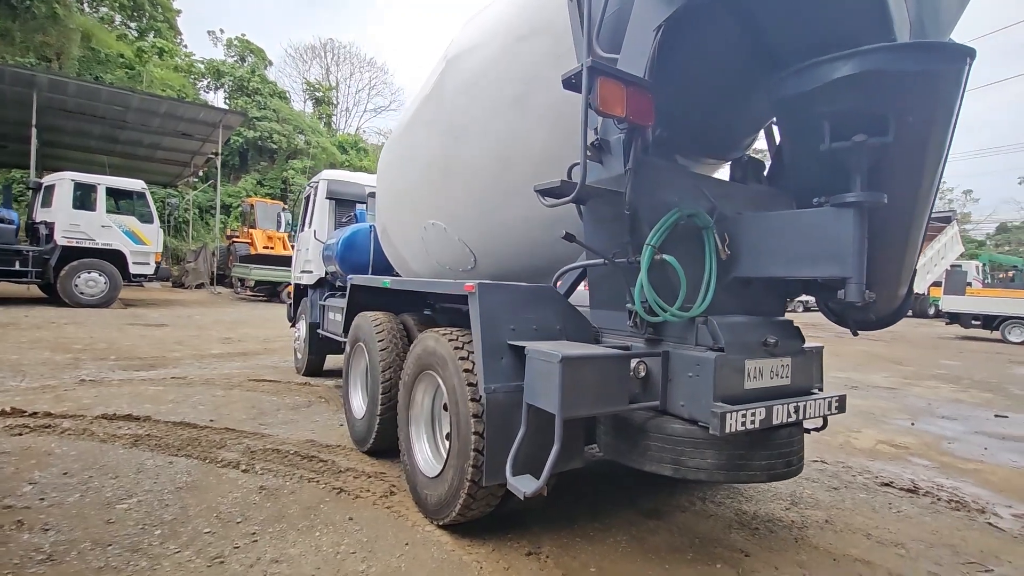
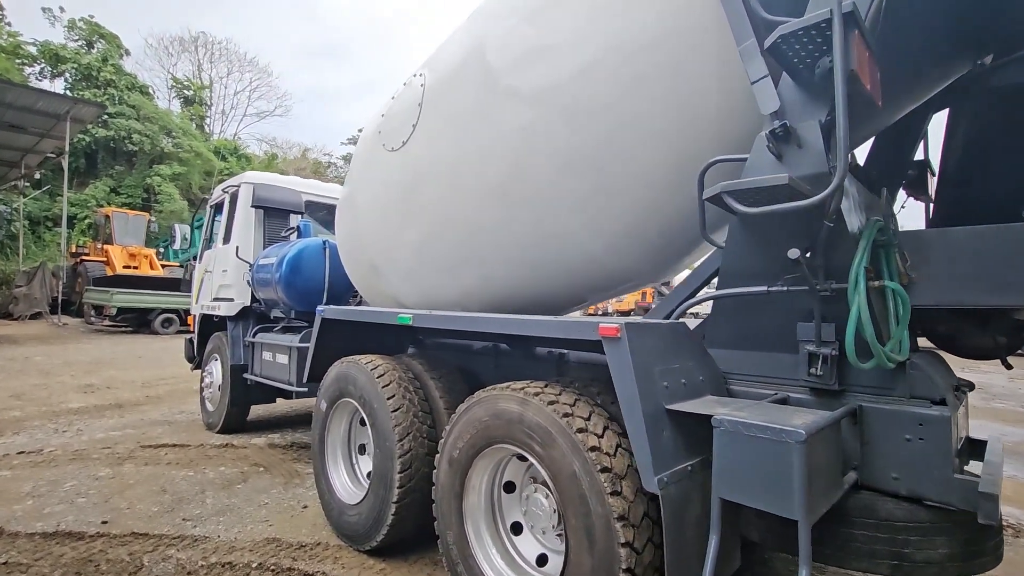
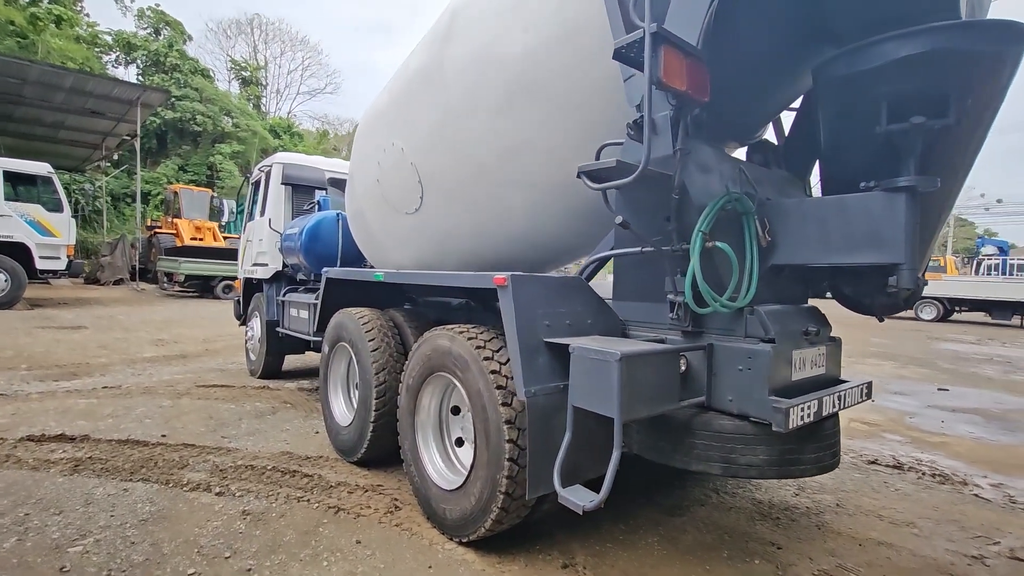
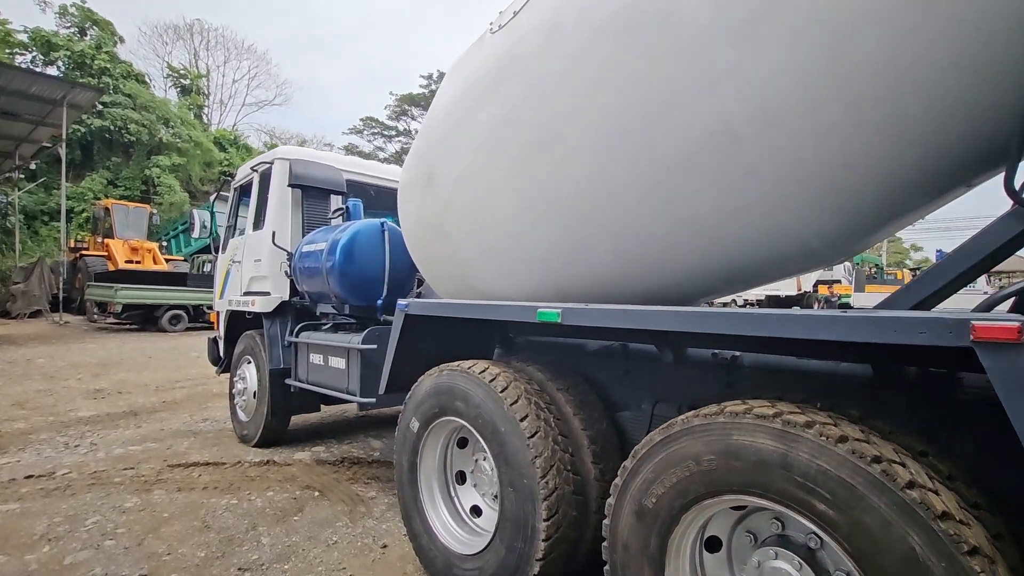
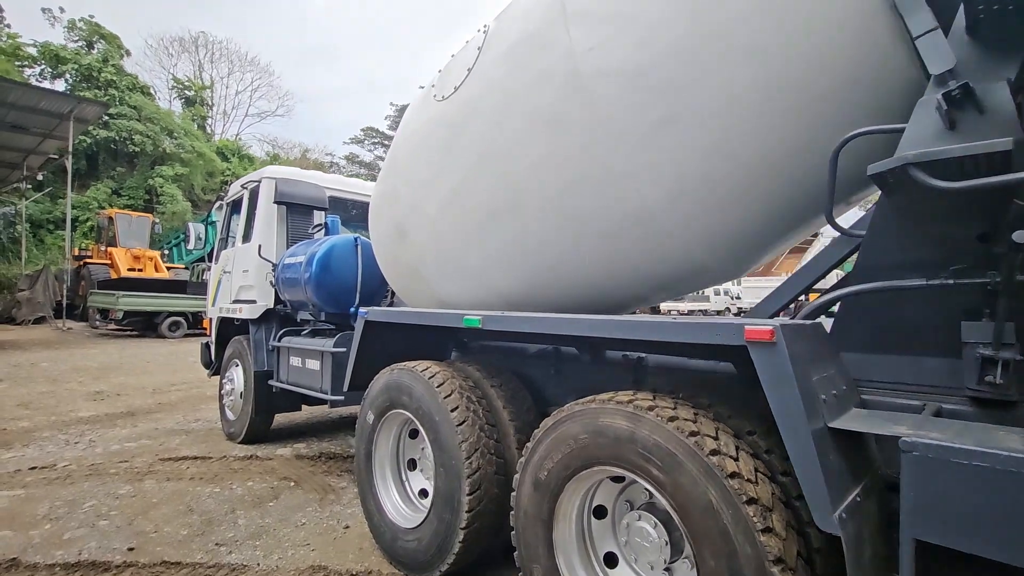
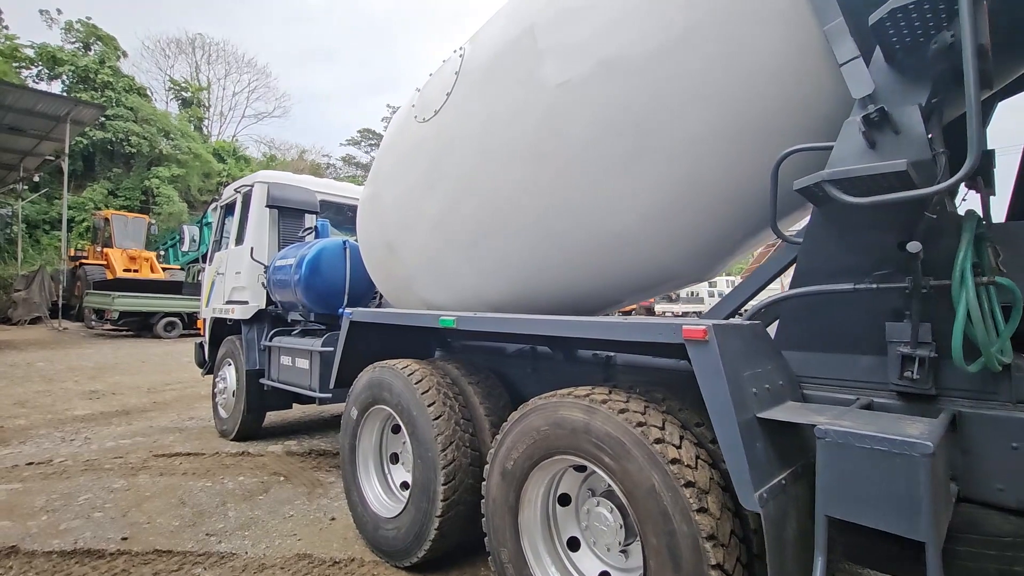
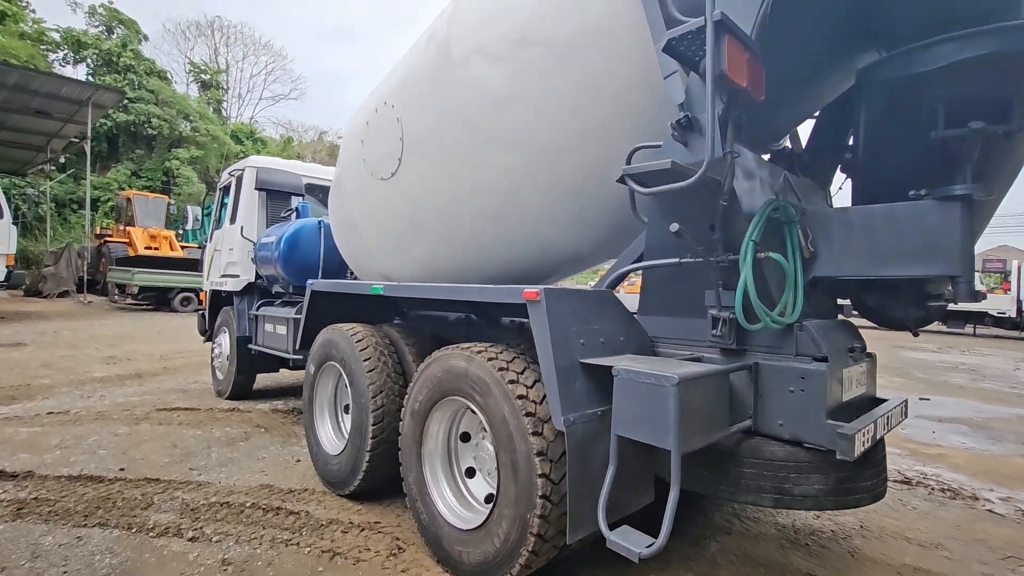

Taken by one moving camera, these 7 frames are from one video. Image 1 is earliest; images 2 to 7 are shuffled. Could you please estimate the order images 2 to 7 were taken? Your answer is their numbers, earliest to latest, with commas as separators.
3, 7, 2, 6, 5, 4
